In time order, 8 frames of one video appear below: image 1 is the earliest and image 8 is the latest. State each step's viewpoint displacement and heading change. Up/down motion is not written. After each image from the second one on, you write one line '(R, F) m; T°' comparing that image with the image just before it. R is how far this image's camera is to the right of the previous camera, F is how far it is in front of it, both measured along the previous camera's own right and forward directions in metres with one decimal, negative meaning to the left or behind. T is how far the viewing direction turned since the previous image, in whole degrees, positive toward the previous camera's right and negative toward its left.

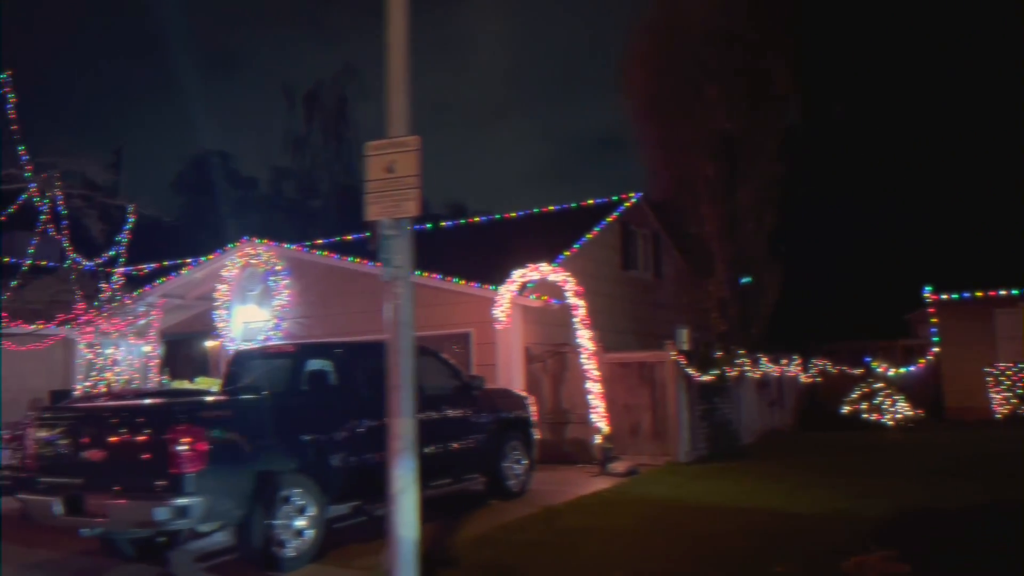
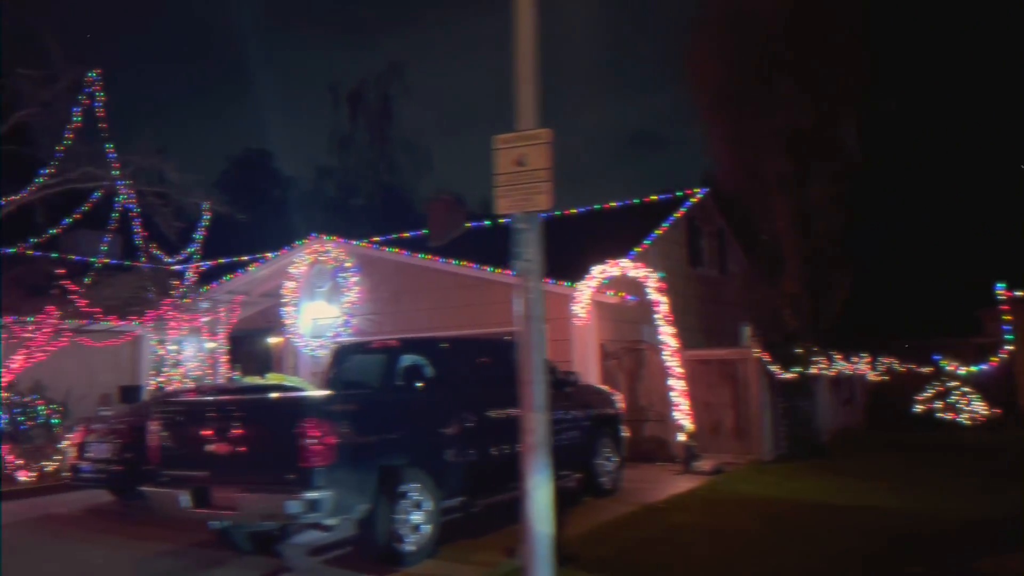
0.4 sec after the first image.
(-0.7, 0.0) m; -2°
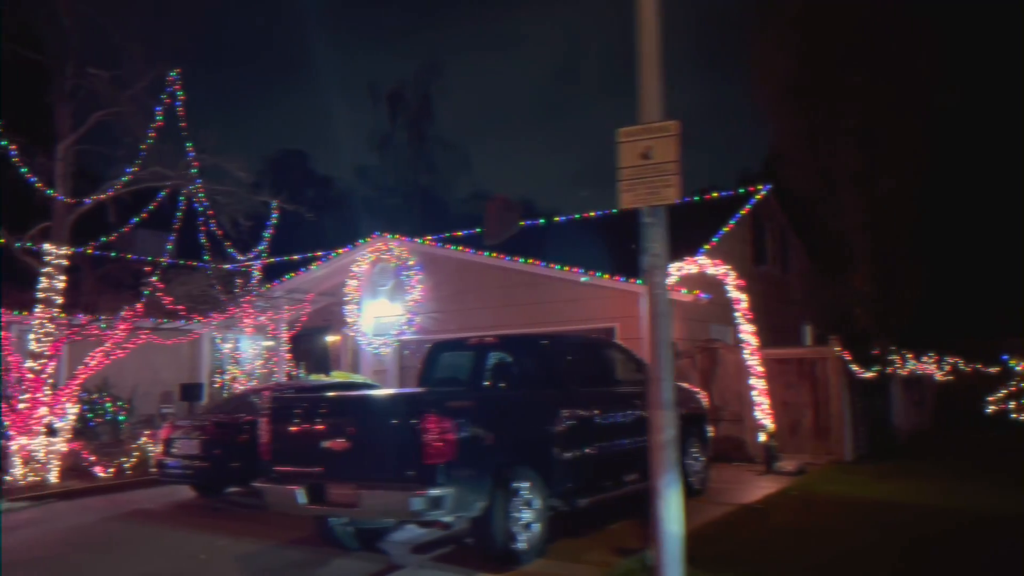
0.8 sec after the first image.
(-0.7, +0.1) m; -2°
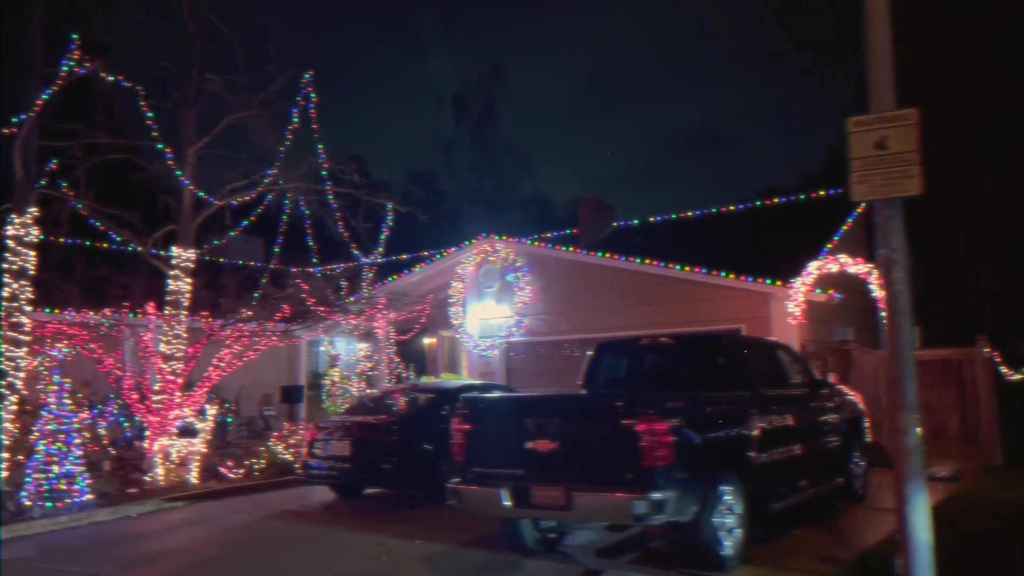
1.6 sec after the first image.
(-1.2, +0.1) m; -3°
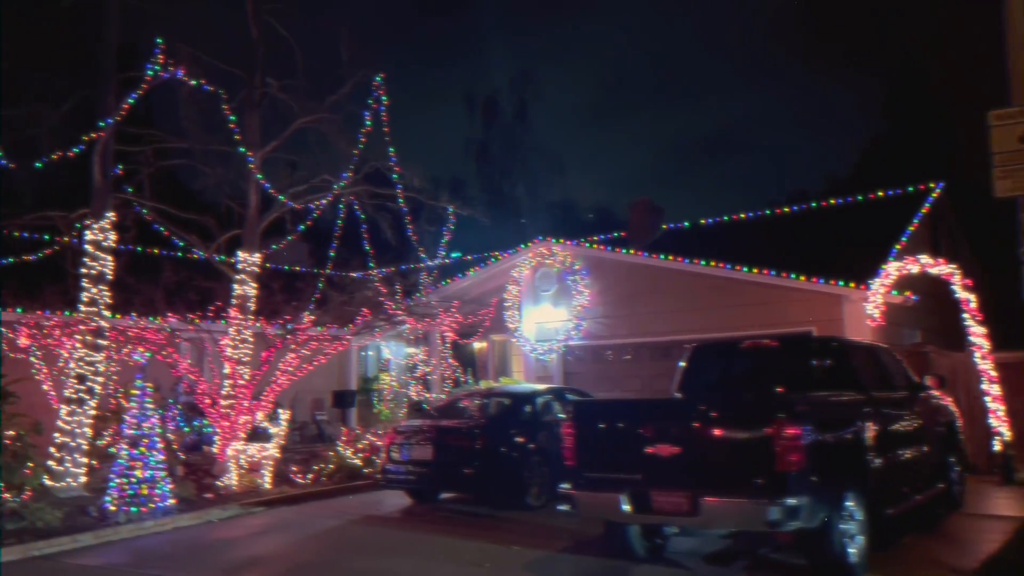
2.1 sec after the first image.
(-0.7, +0.1) m; -1°
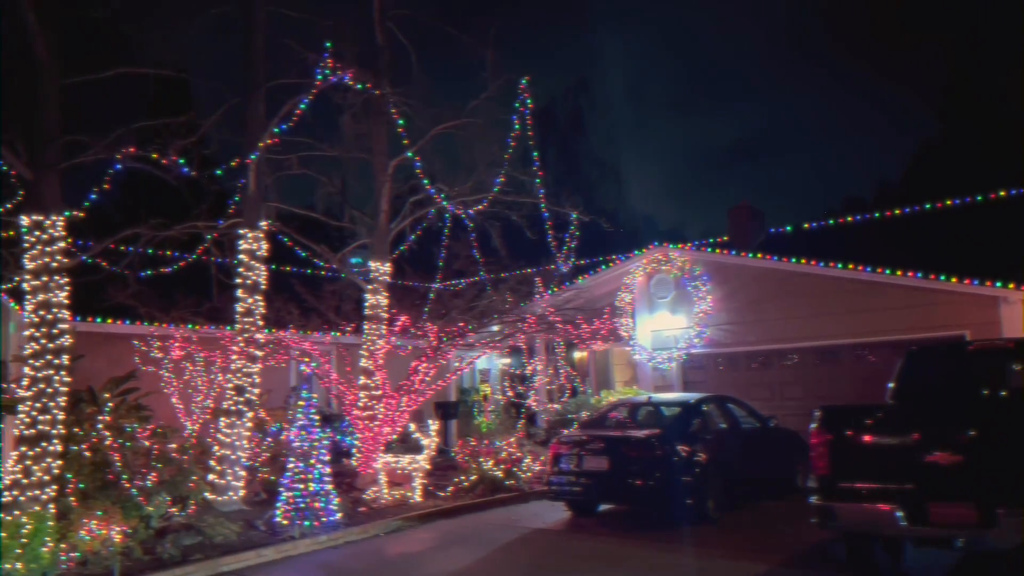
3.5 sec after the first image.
(-1.6, +0.3) m; -2°
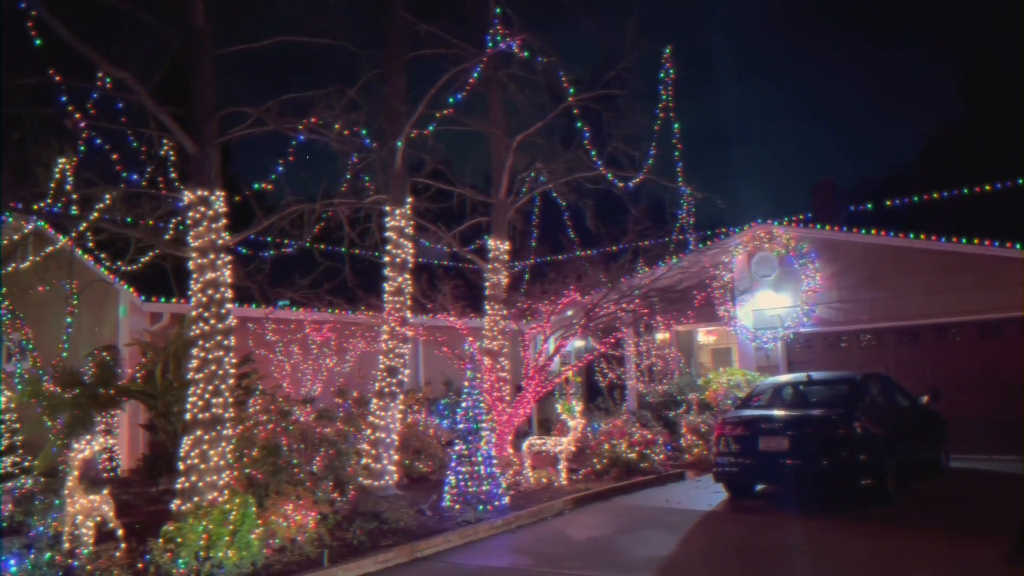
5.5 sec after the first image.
(-1.9, +0.3) m; 0°
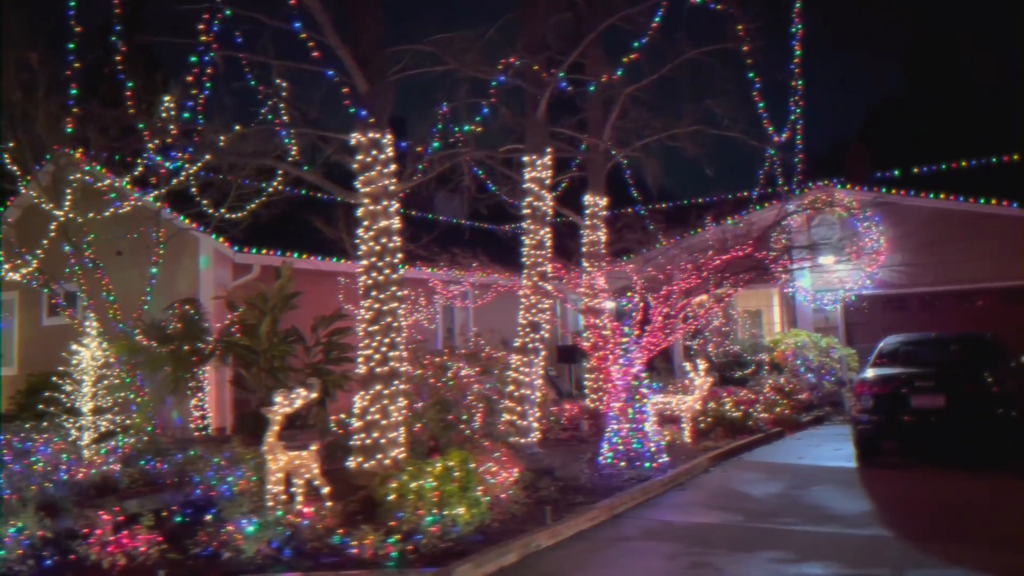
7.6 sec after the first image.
(-2.5, +0.4) m; +5°
